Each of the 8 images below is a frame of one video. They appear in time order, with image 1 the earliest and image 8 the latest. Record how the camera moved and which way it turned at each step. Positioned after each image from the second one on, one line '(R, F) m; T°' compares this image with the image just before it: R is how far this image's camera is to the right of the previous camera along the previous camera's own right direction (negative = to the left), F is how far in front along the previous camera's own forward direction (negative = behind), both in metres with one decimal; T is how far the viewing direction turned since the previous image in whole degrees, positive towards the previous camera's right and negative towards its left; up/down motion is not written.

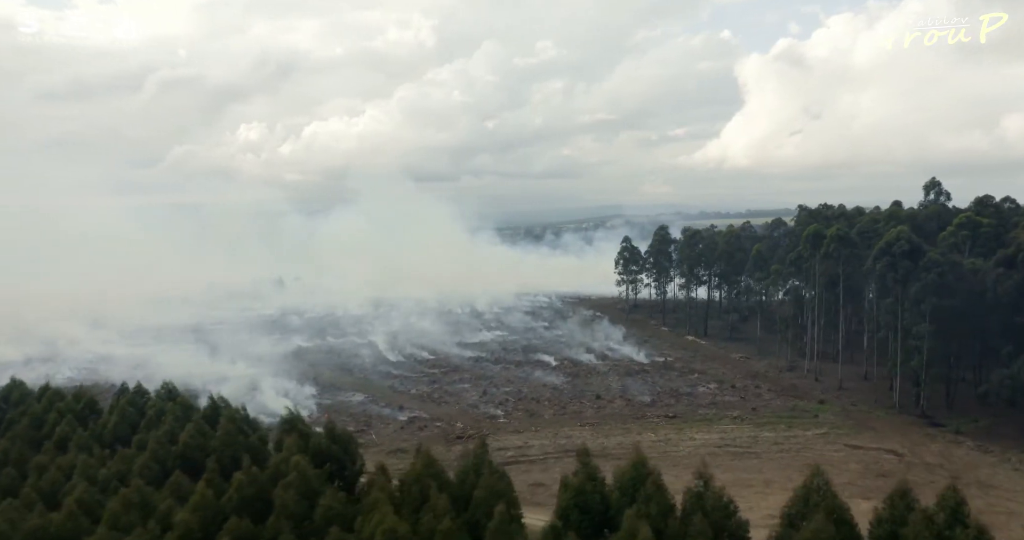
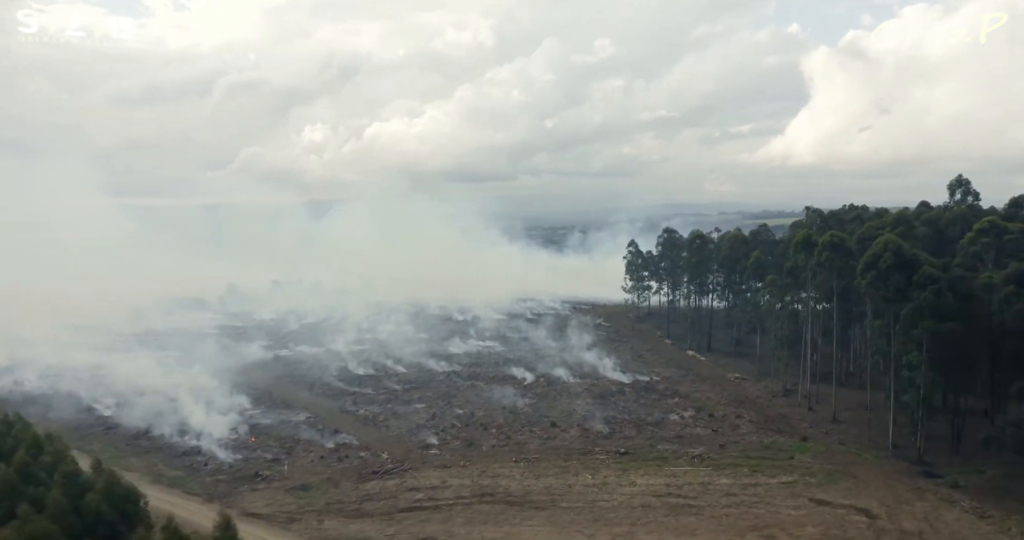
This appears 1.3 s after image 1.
(+3.7, +2.9) m; -4°
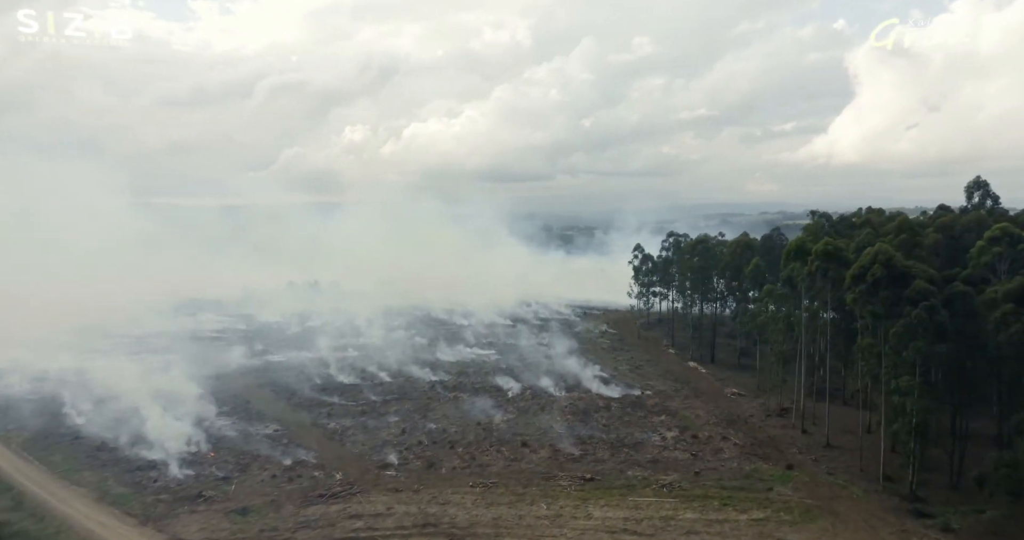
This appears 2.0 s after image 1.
(+2.1, +1.4) m; -3°
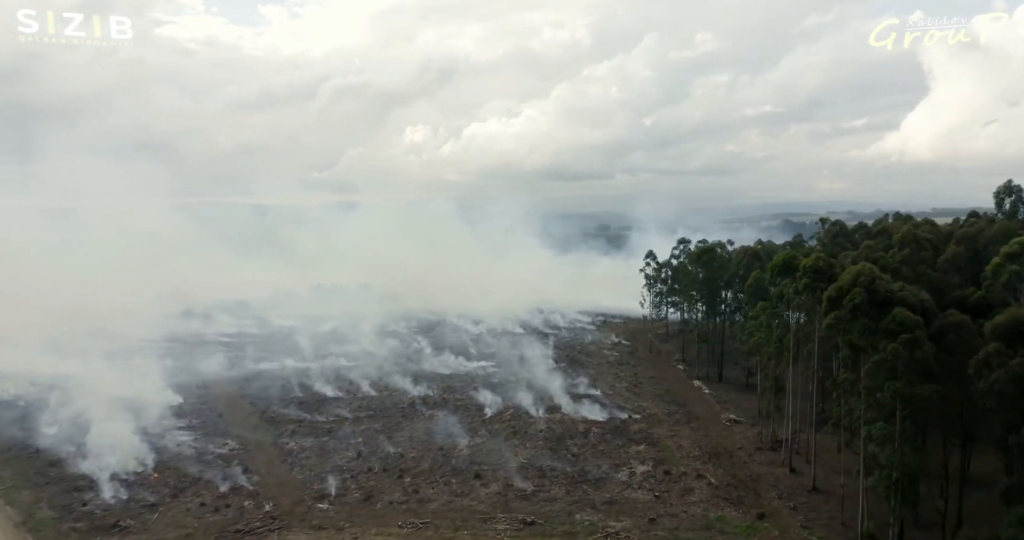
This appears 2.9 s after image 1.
(+2.9, +2.0) m; -4°
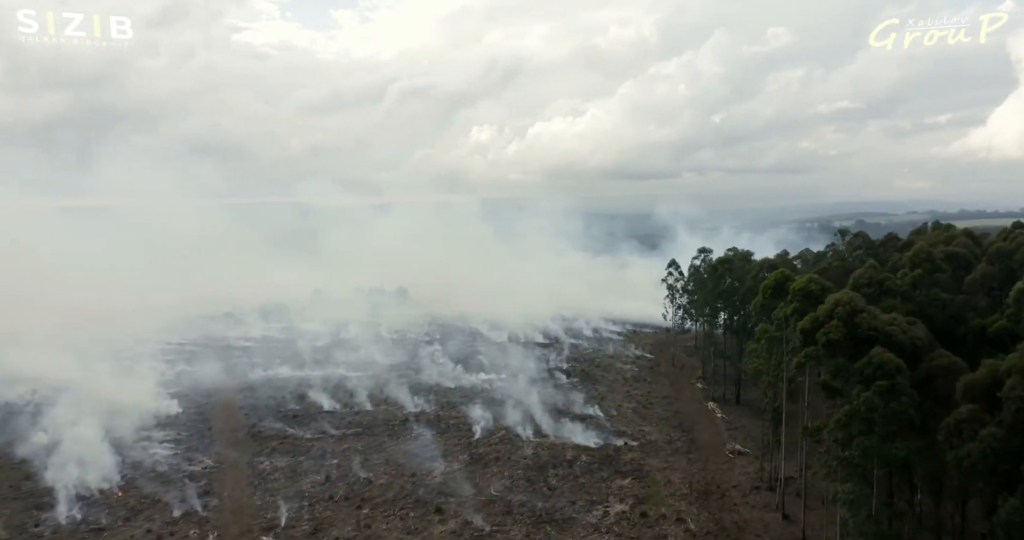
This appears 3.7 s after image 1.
(+2.5, +1.7) m; -5°
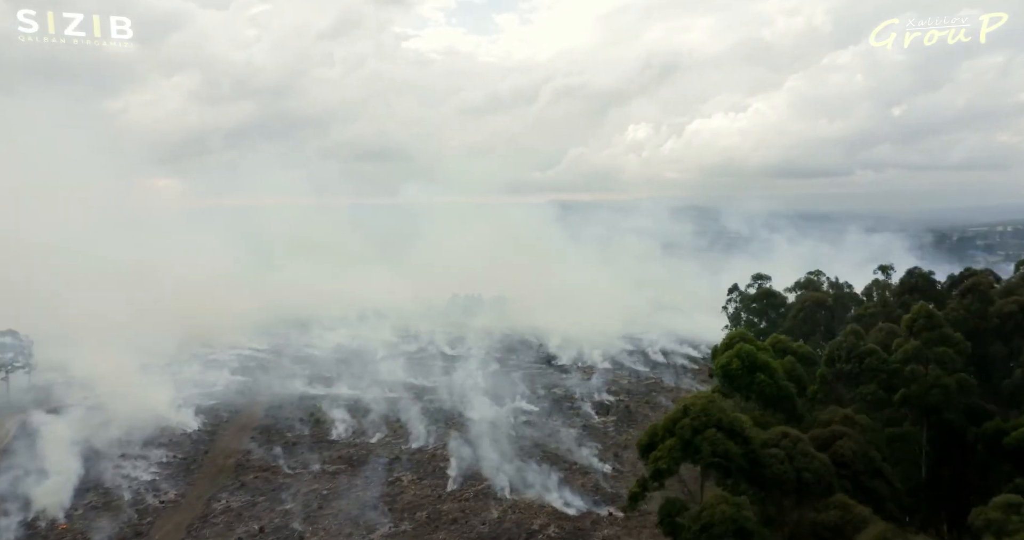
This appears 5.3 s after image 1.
(+5.0, +3.6) m; -12°
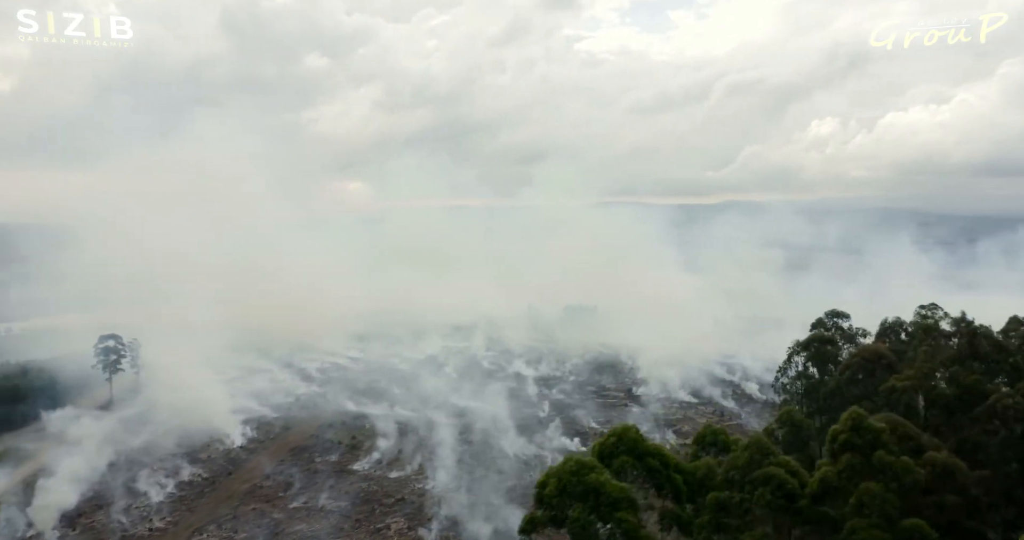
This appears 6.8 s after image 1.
(+4.6, +3.1) m; -12°
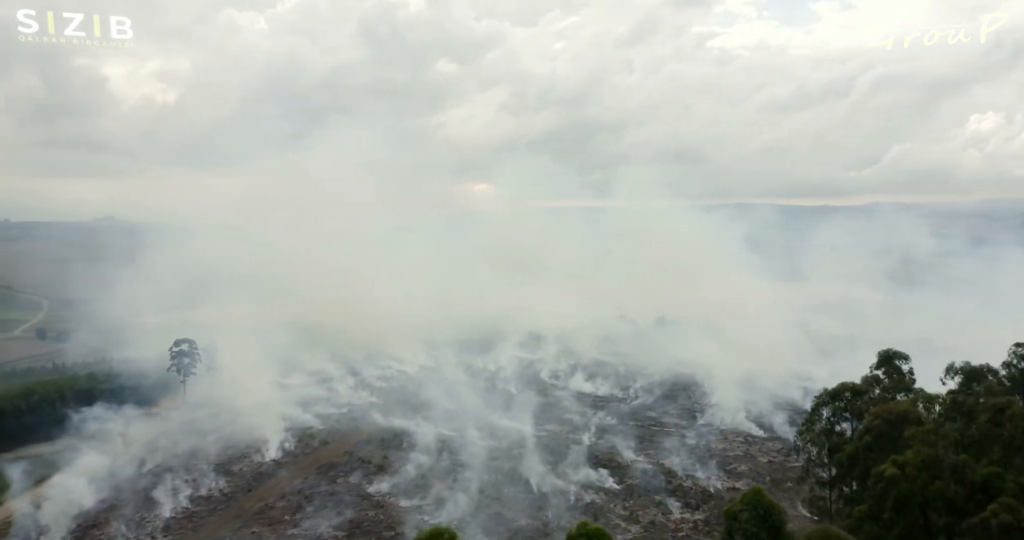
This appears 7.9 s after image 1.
(+3.4, +1.9) m; -9°
